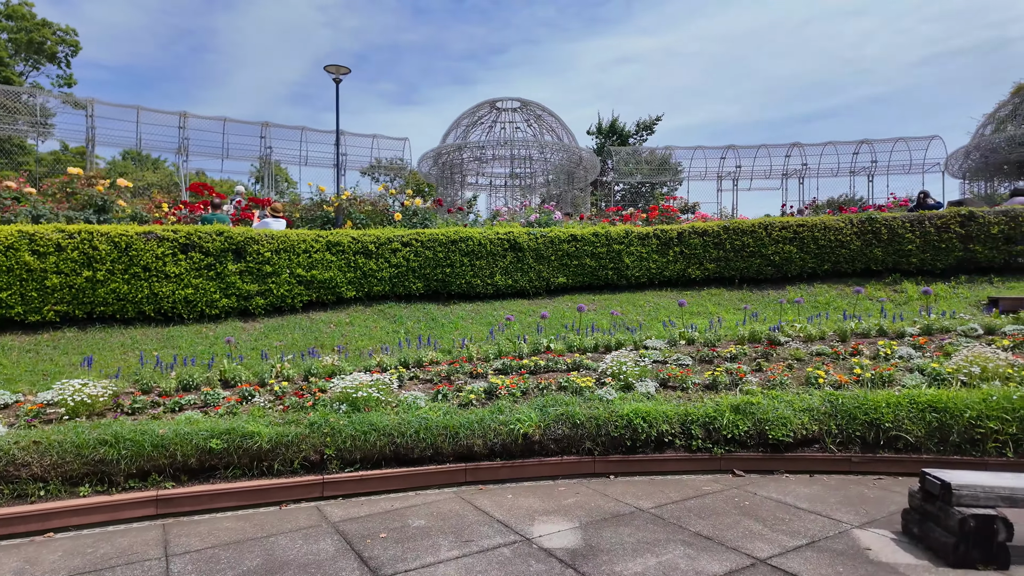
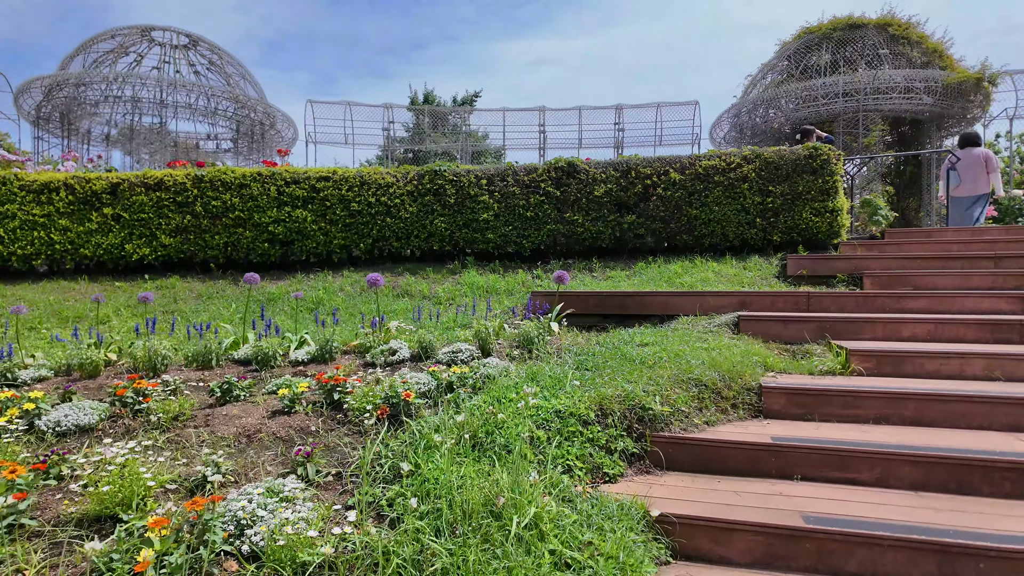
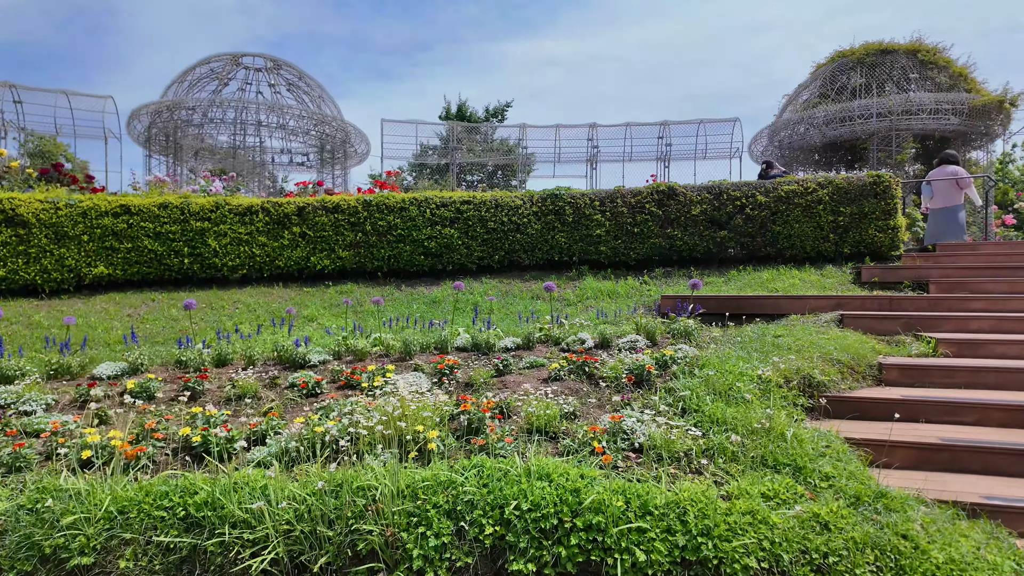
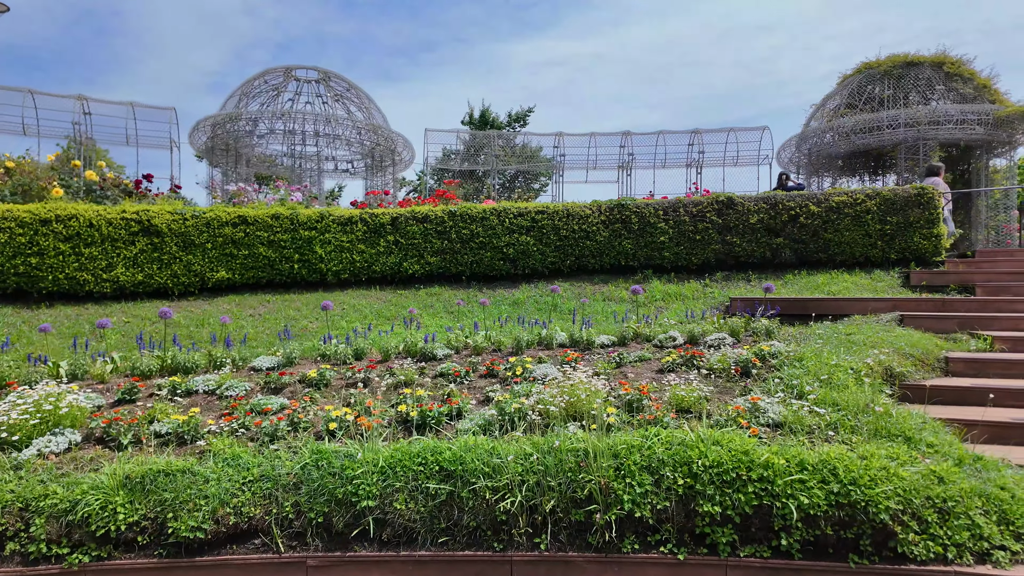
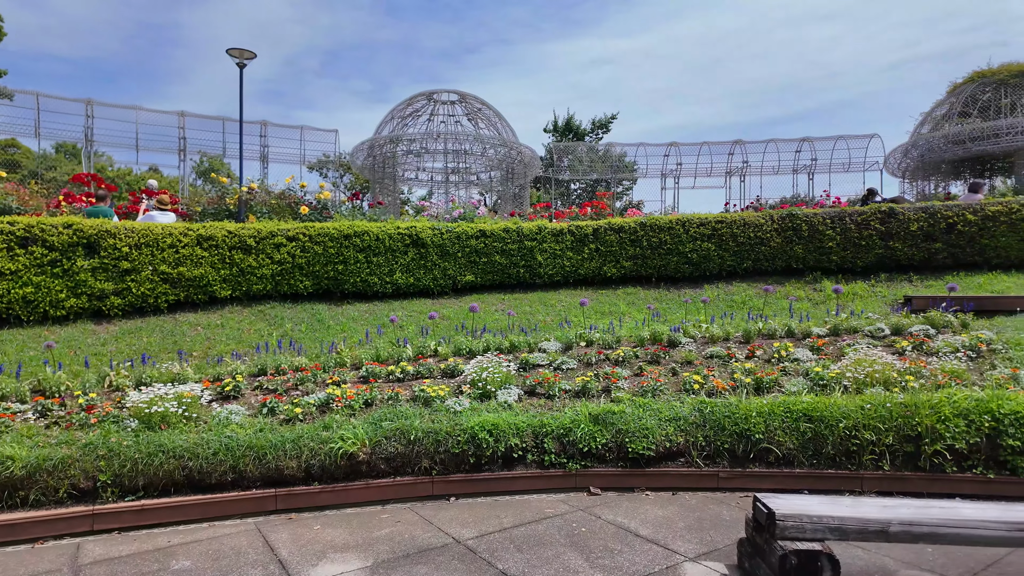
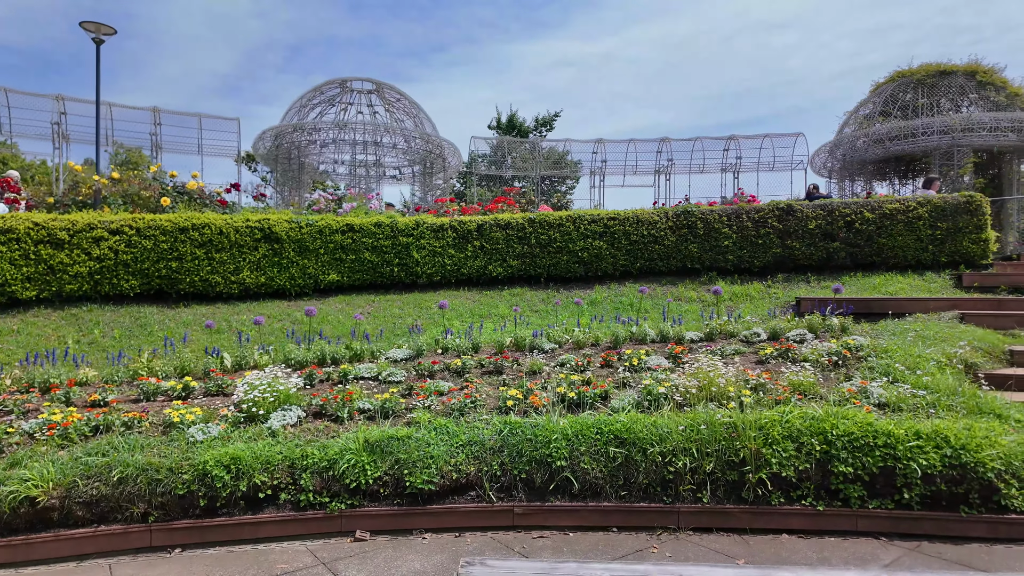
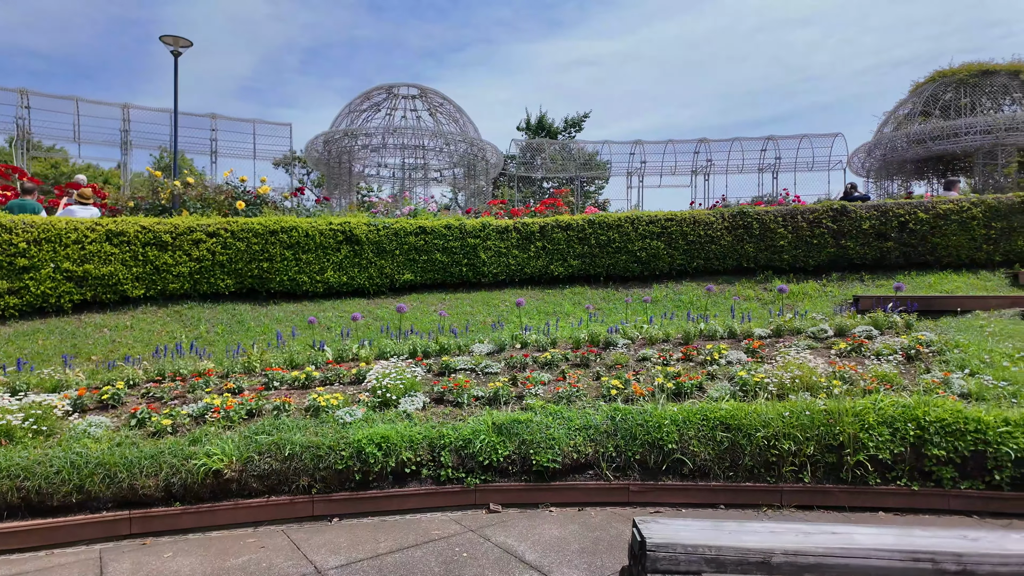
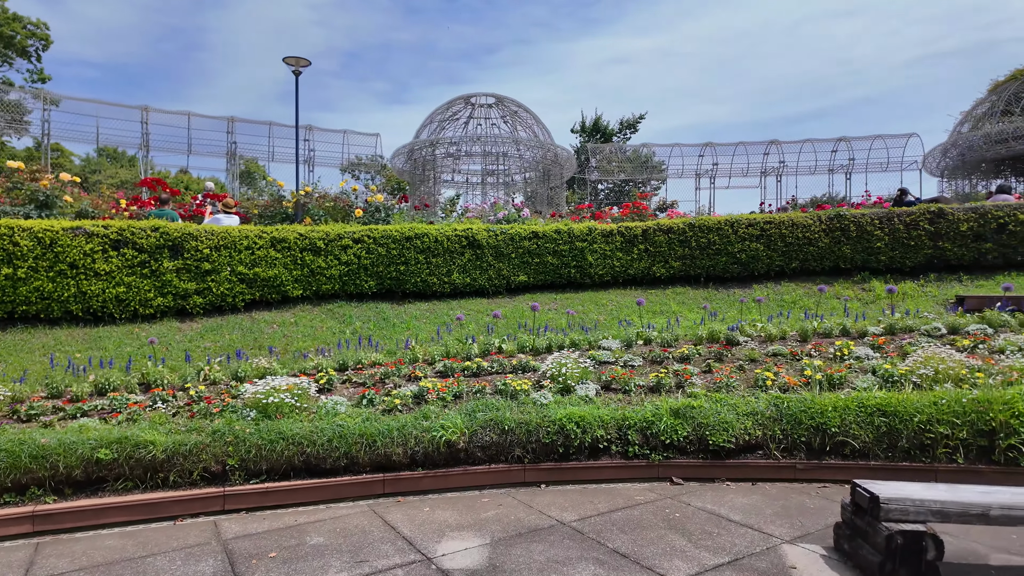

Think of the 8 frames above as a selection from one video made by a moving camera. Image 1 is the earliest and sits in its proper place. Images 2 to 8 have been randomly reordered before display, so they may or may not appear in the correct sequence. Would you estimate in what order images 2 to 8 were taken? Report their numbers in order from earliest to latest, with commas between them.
8, 5, 7, 6, 4, 3, 2
